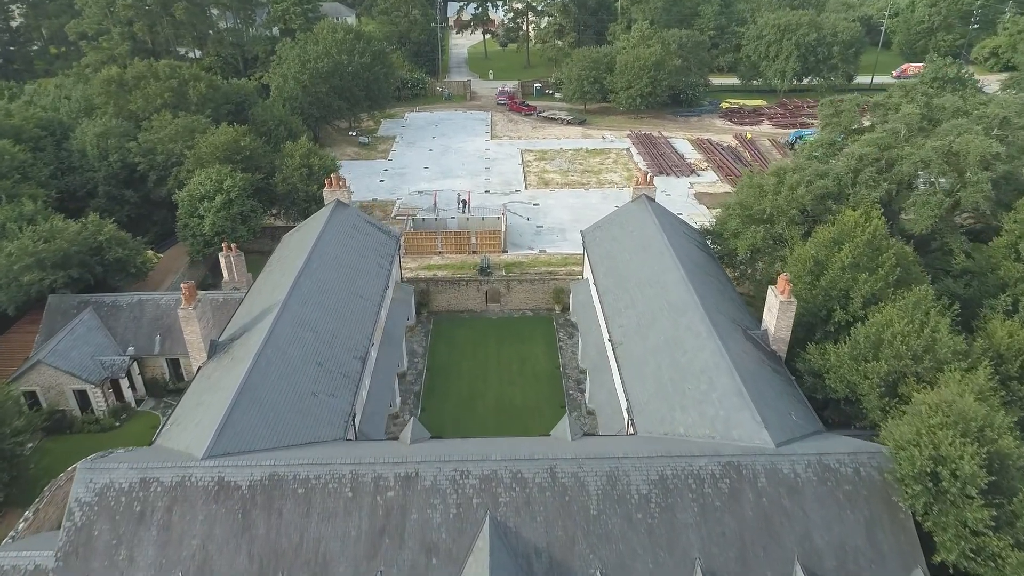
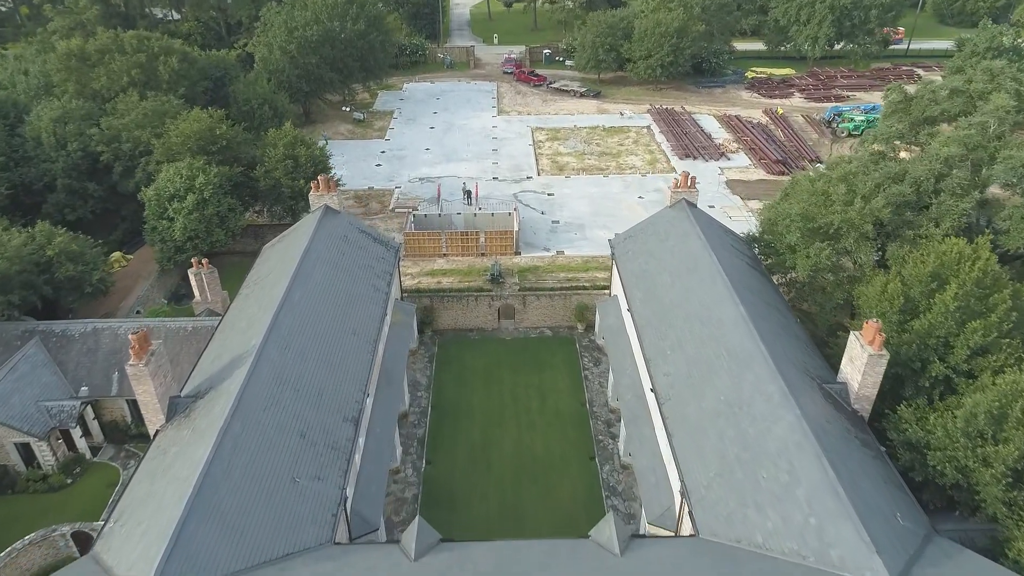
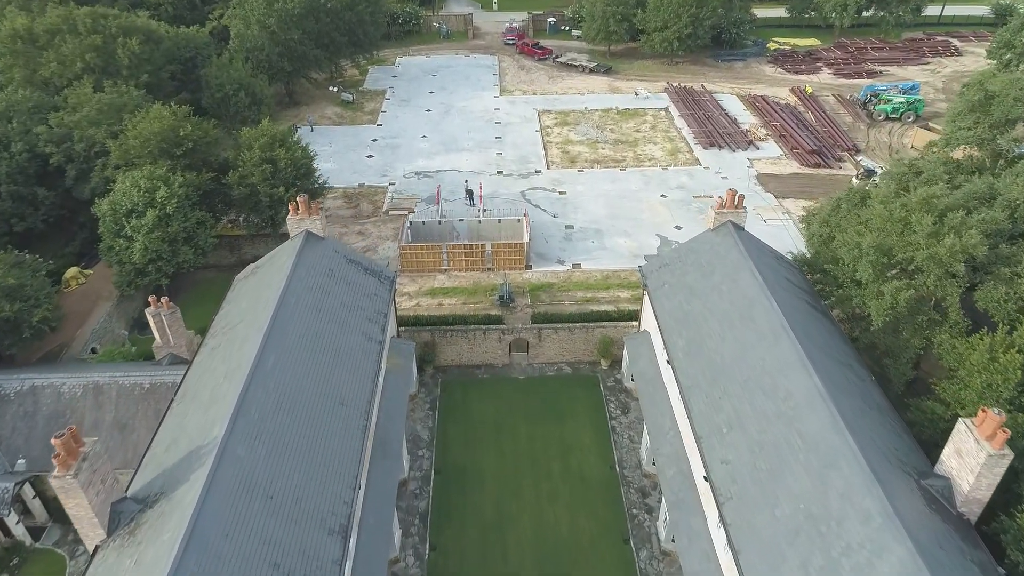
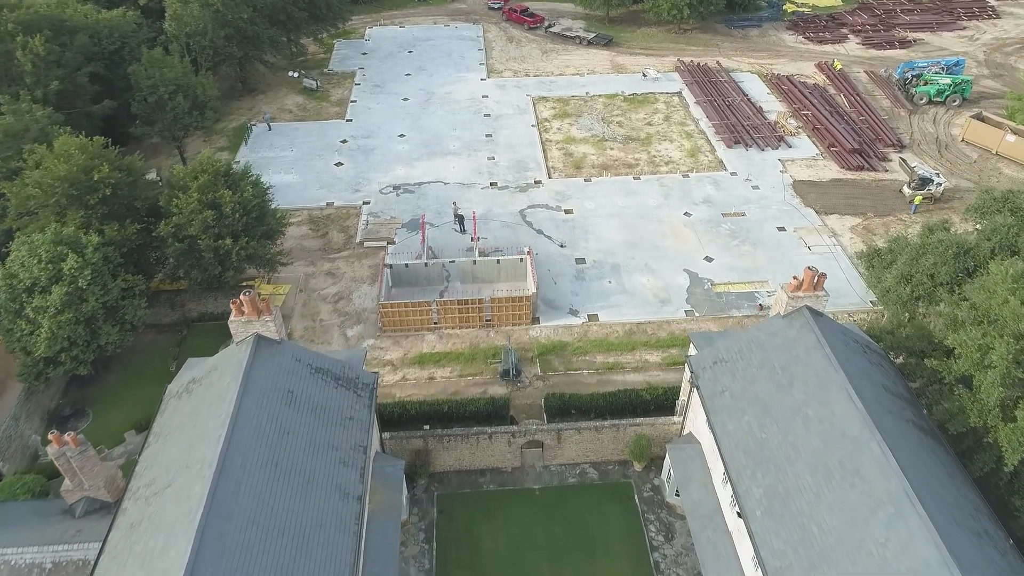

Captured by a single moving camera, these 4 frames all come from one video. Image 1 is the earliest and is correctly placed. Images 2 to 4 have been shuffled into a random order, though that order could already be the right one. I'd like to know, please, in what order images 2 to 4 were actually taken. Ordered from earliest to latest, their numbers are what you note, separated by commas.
2, 3, 4
